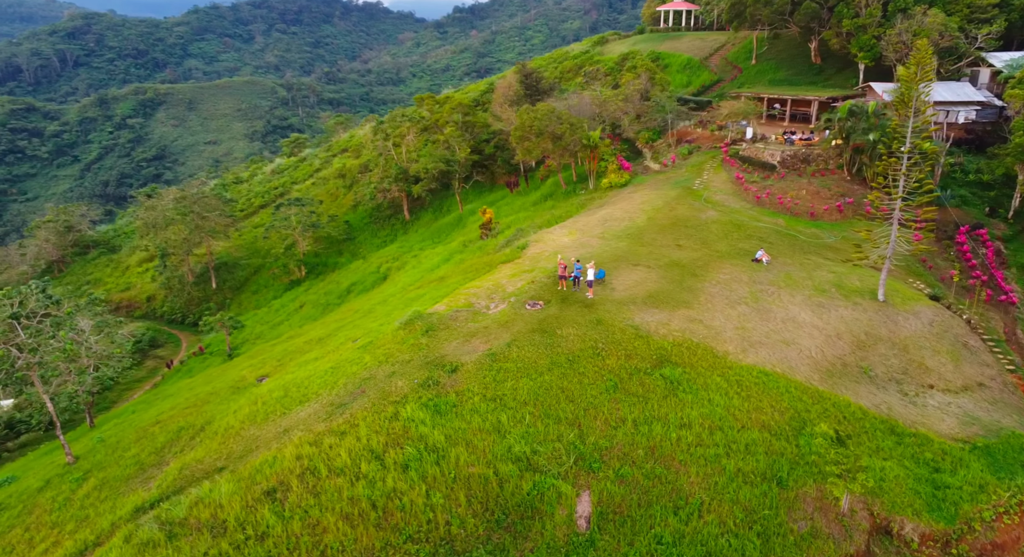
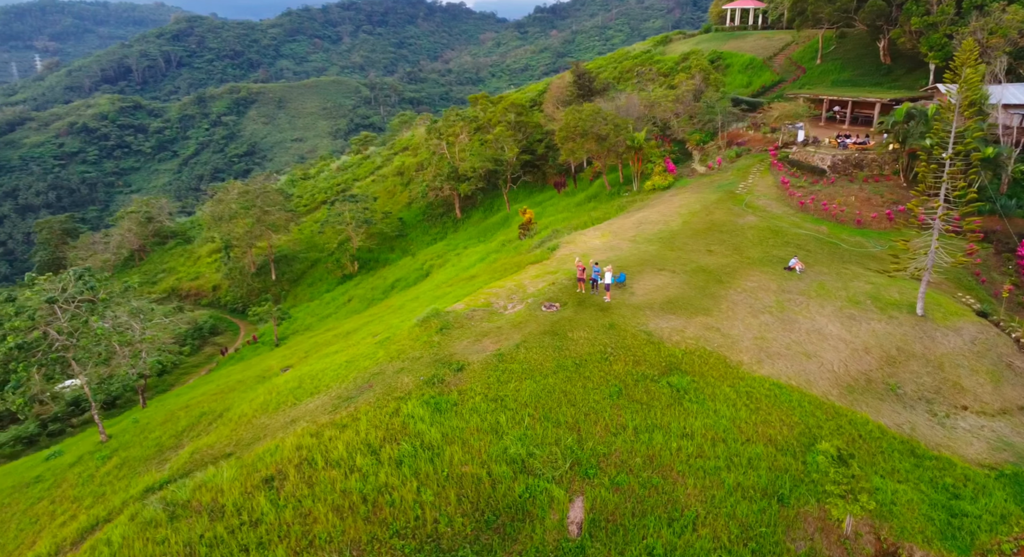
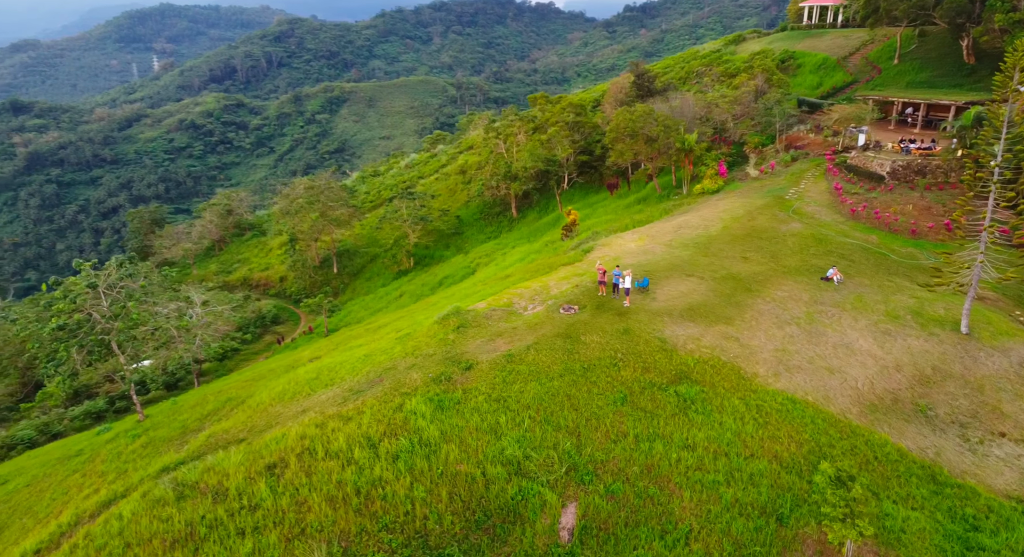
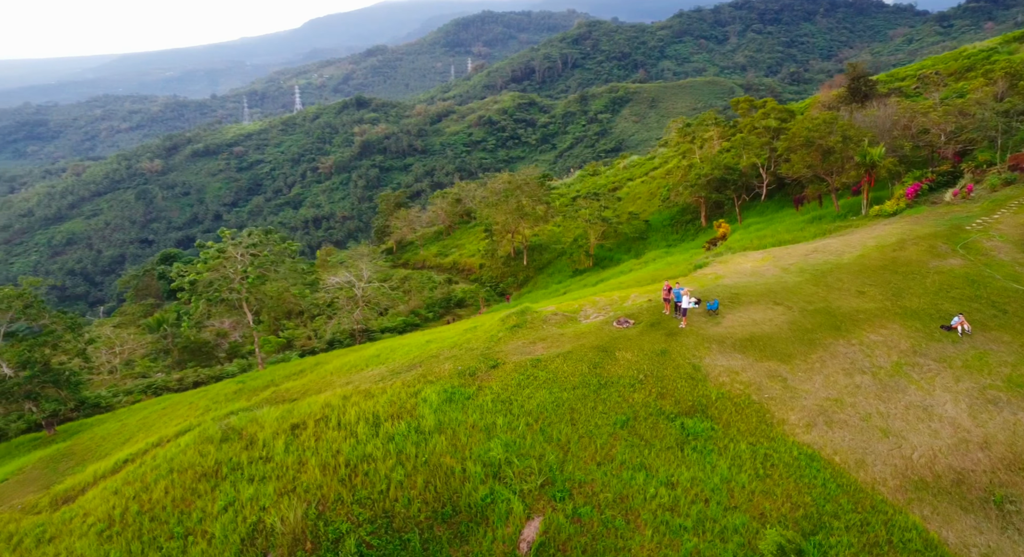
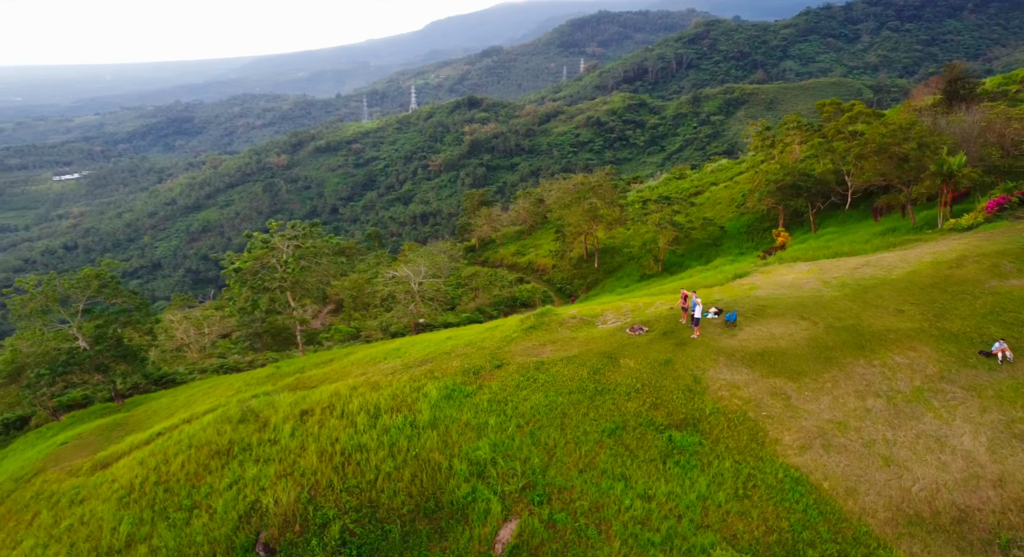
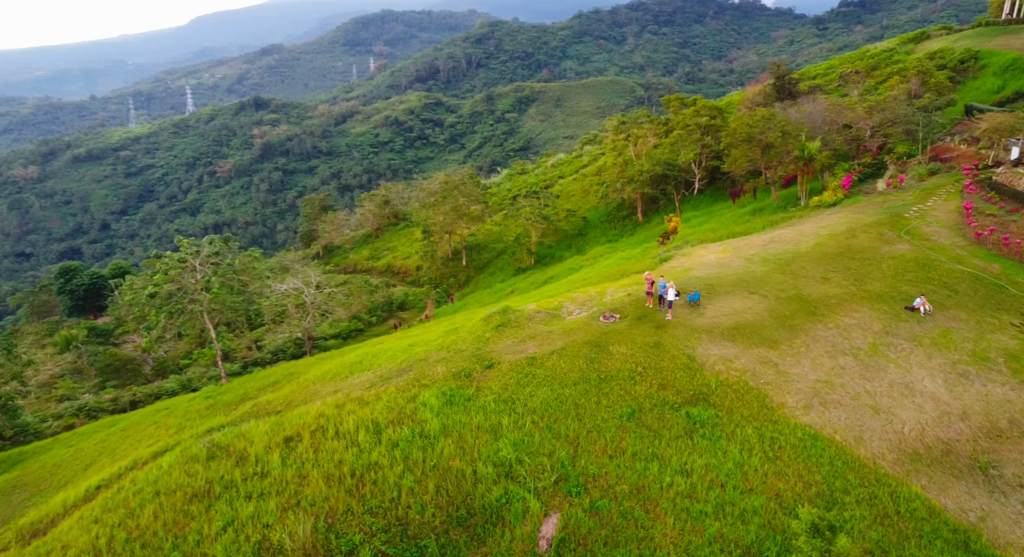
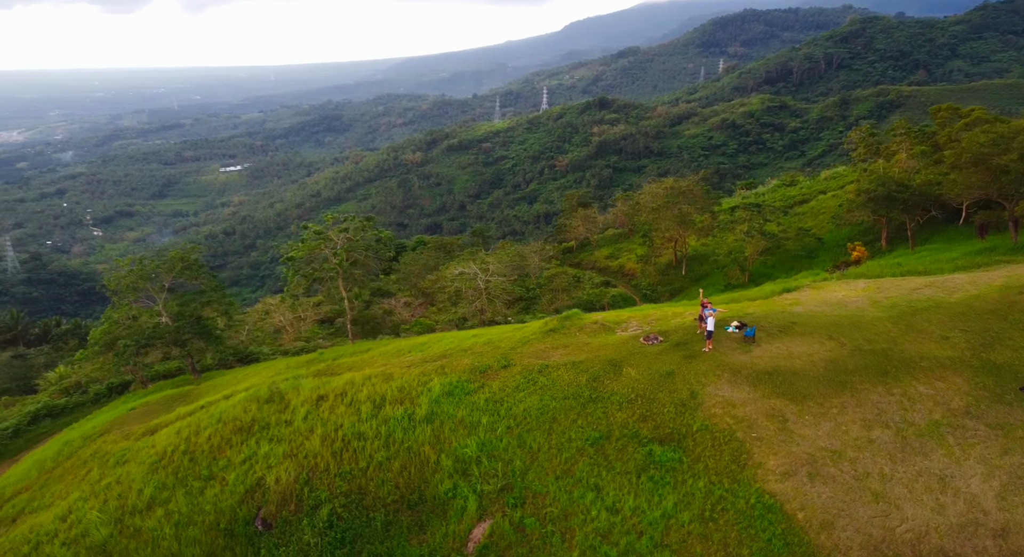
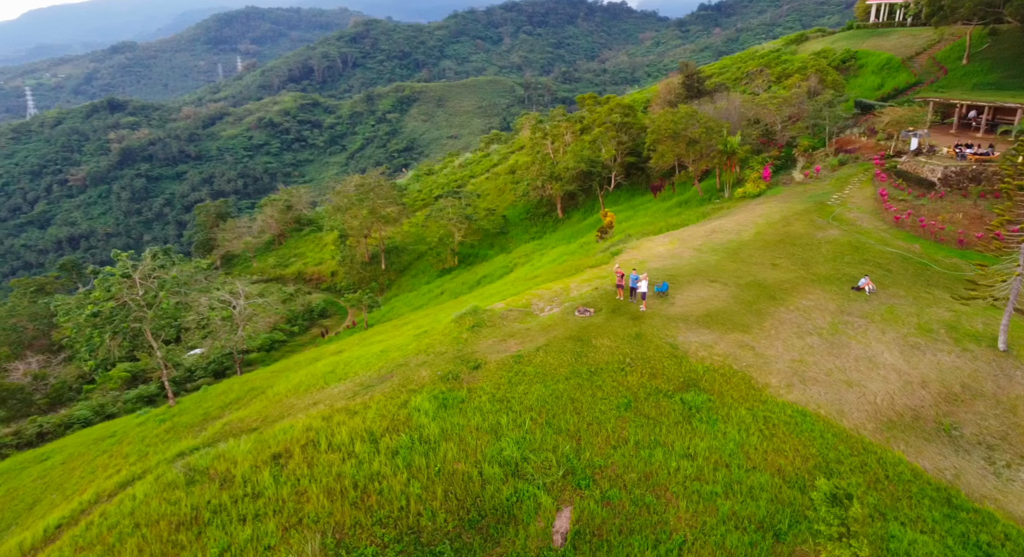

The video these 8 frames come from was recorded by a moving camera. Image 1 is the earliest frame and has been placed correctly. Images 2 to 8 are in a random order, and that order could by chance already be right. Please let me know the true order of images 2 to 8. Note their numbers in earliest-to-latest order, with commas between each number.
2, 3, 8, 6, 4, 5, 7
